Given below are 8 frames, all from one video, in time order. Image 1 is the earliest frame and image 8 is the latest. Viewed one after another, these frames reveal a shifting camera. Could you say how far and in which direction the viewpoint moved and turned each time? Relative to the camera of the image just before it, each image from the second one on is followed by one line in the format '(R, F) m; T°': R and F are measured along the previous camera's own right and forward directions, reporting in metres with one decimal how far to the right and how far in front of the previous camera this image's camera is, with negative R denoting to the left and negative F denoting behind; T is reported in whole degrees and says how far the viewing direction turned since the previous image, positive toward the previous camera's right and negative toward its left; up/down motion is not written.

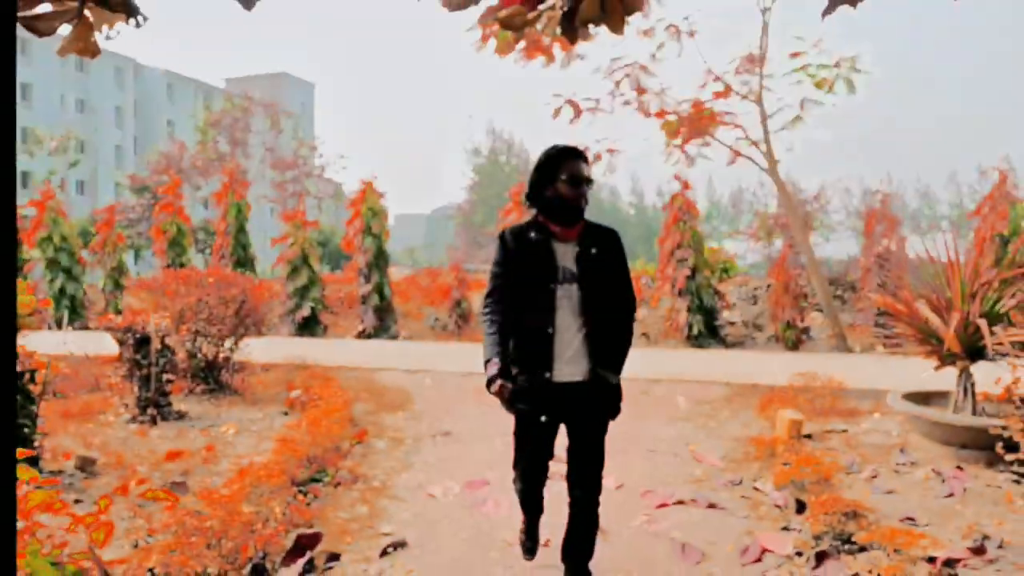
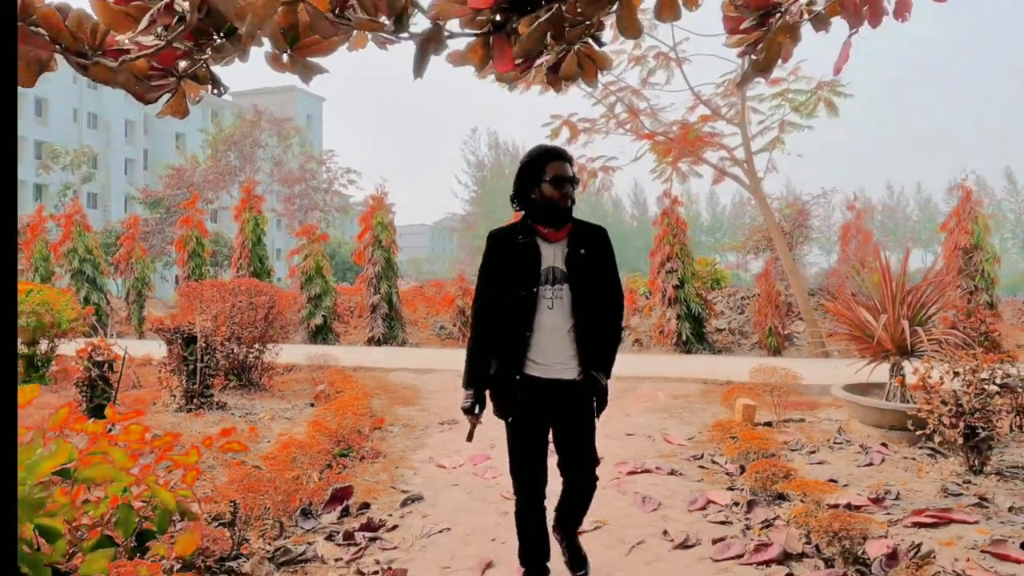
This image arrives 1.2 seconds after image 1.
(0.0, -0.7) m; 0°
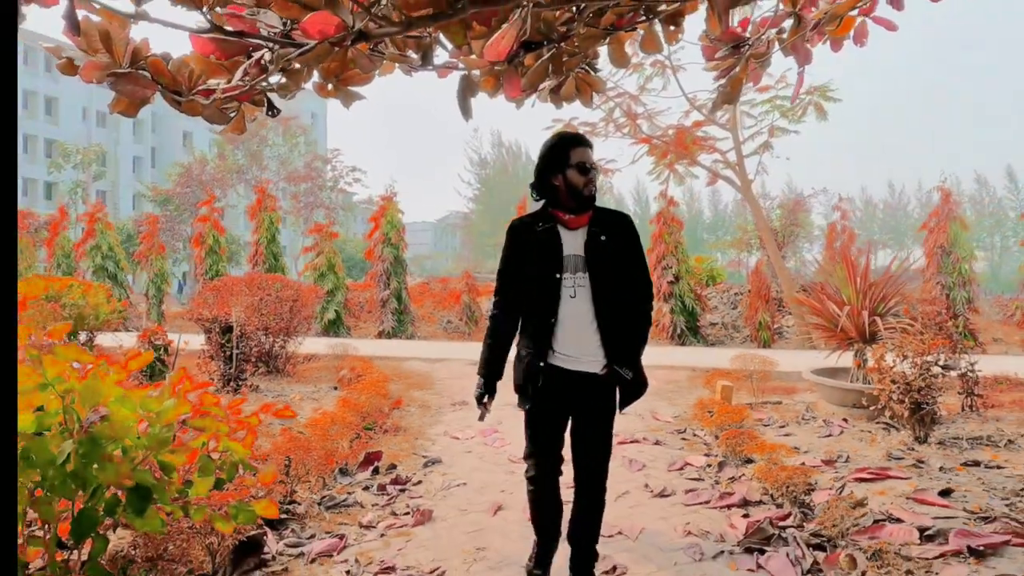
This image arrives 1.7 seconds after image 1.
(0.0, -0.6) m; 0°
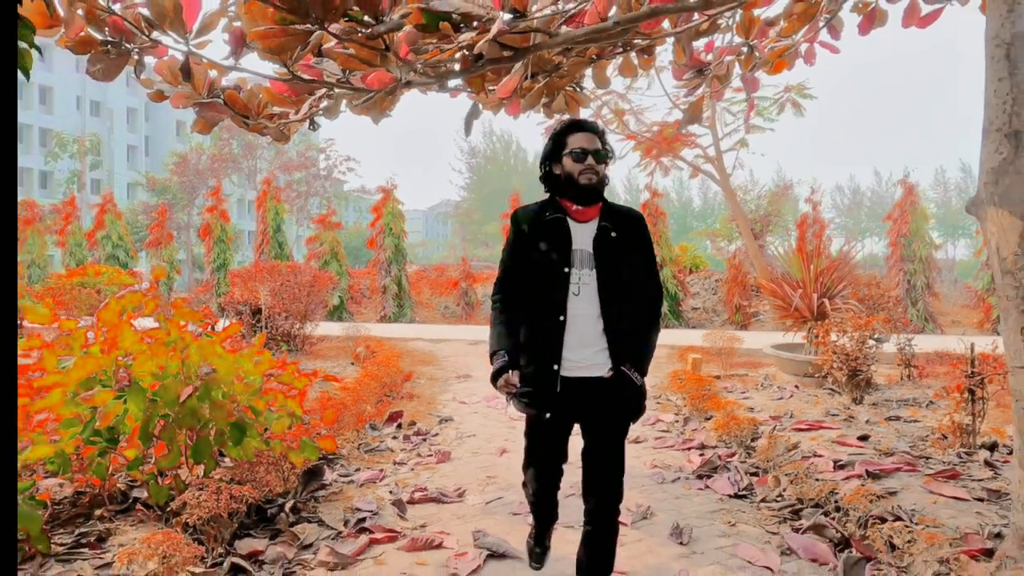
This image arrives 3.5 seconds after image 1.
(0.0, -0.7) m; +1°
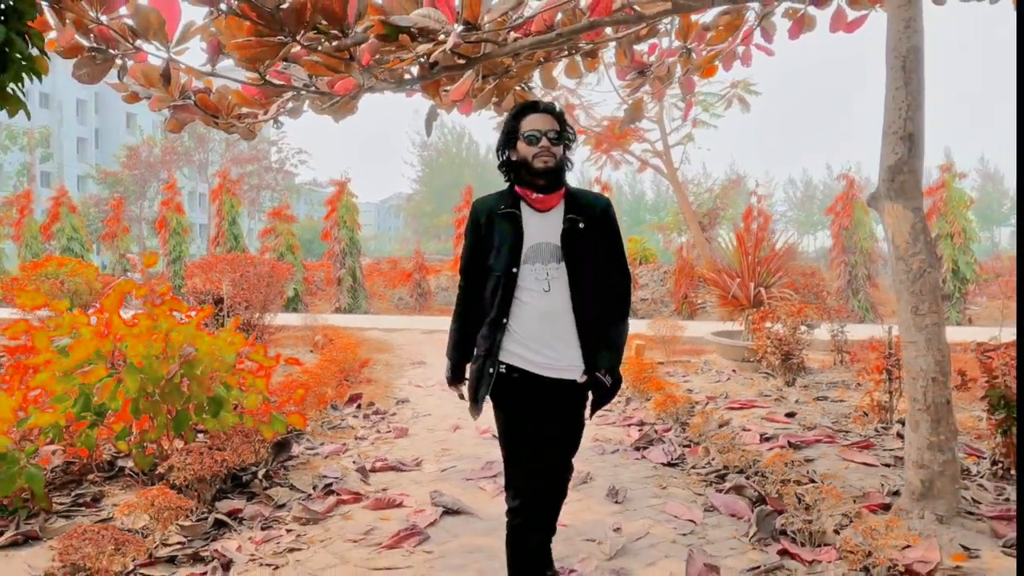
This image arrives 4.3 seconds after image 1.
(0.0, -0.3) m; +3°
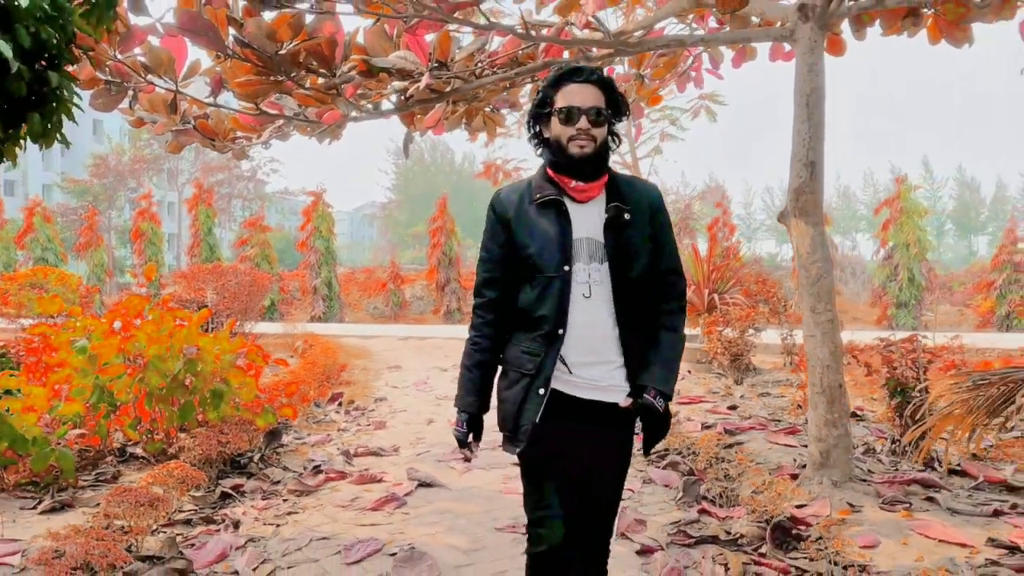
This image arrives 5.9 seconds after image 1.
(0.0, -0.4) m; +2°
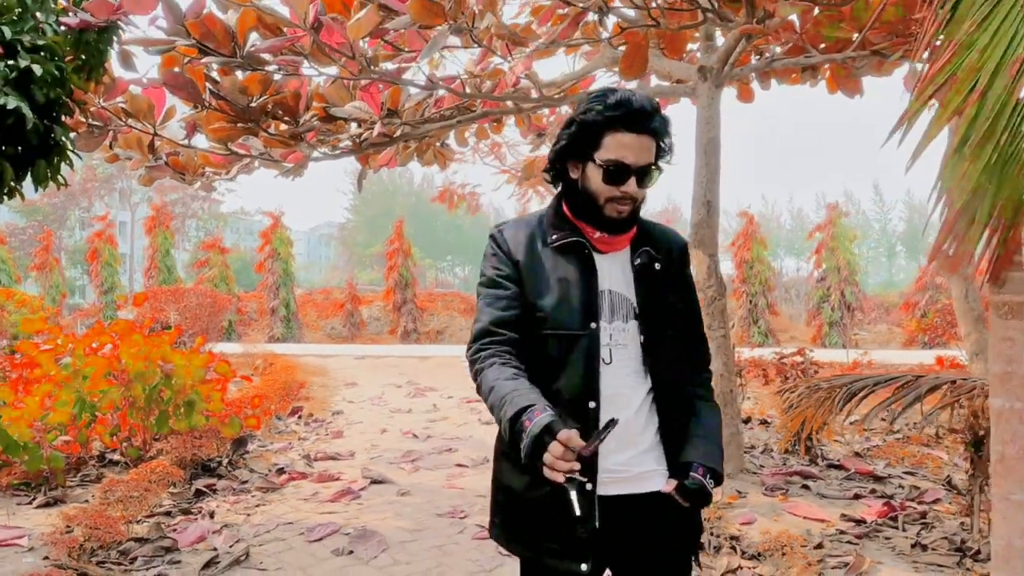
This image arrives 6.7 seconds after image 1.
(+0.1, -0.5) m; +3°
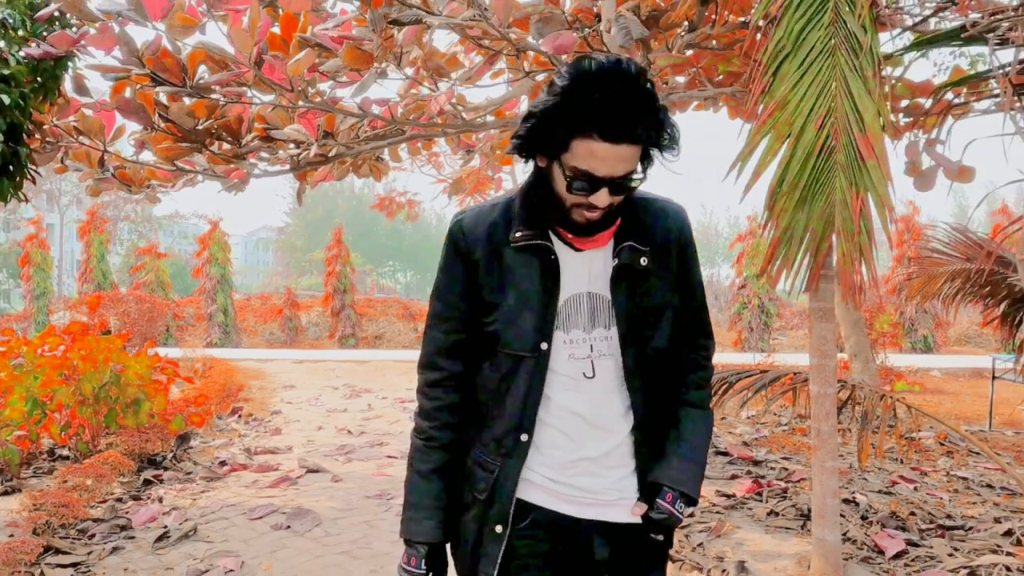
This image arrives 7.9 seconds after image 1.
(+0.1, -0.4) m; +4°
